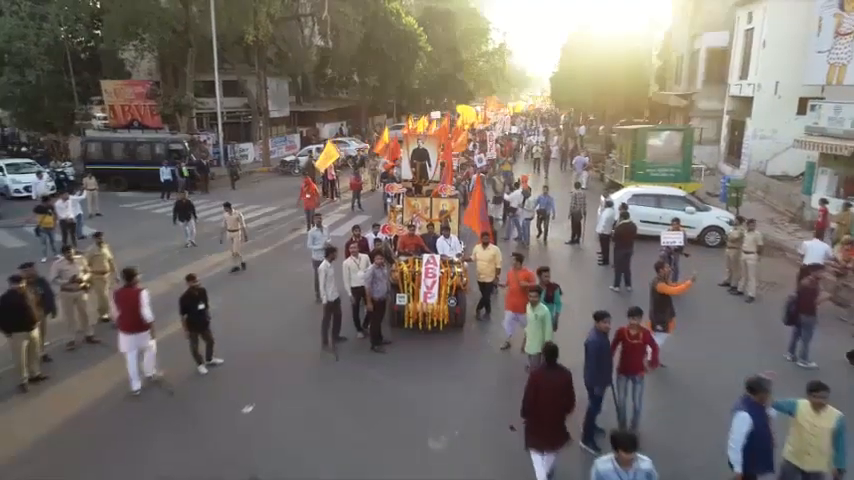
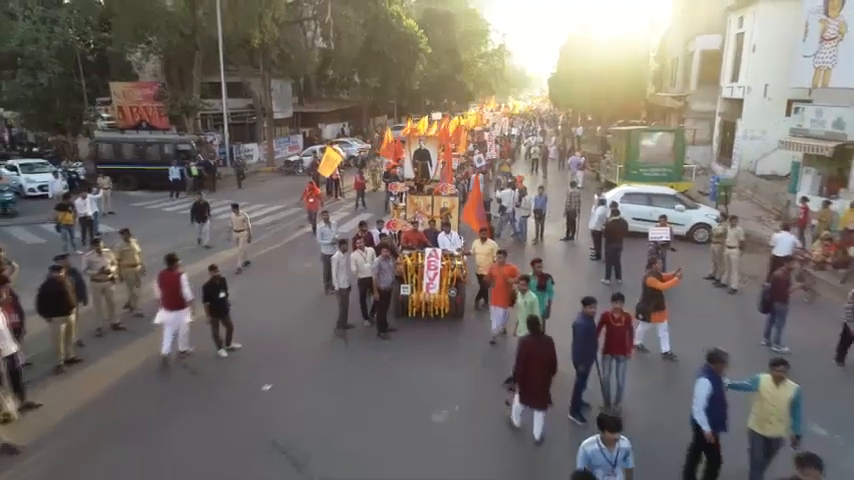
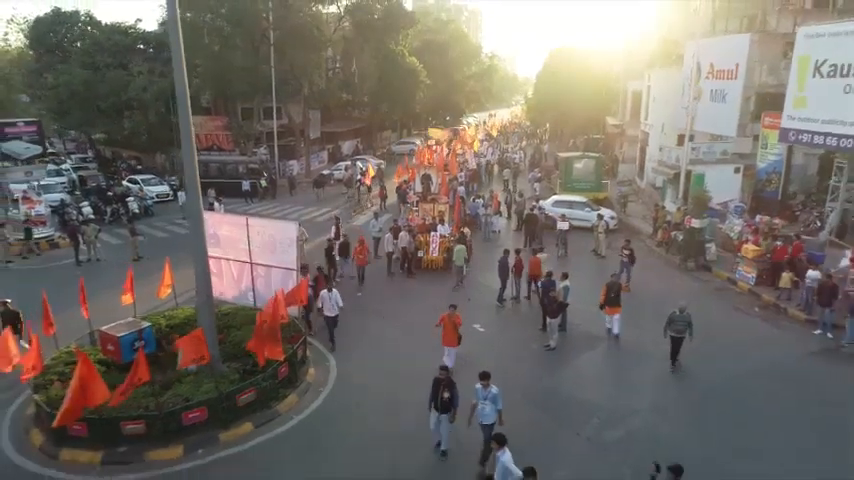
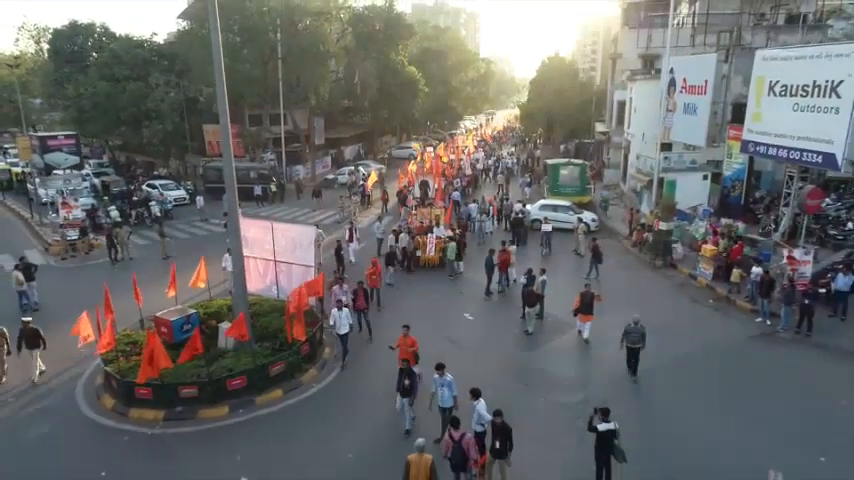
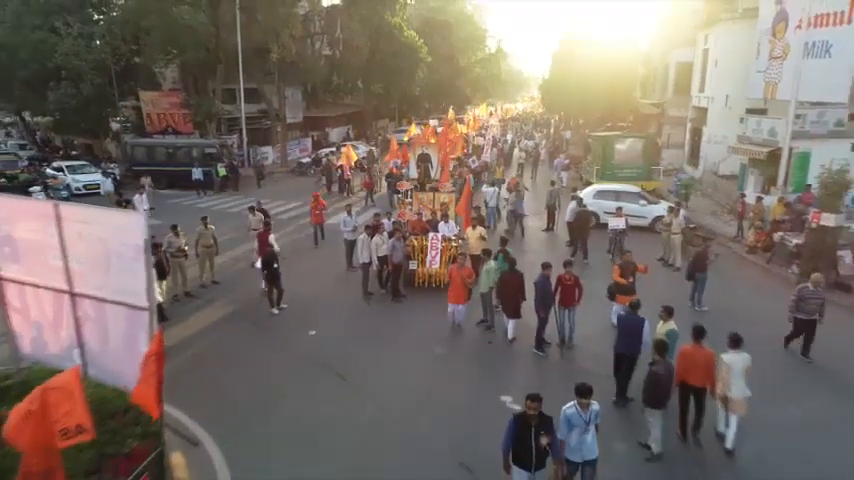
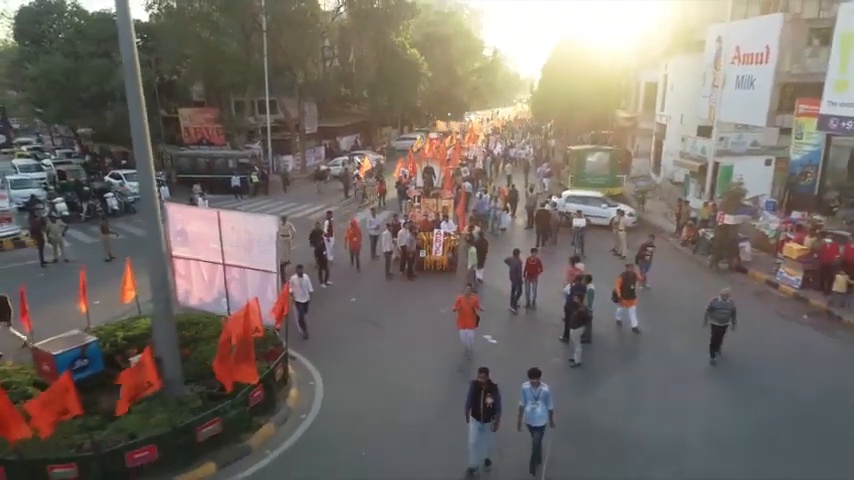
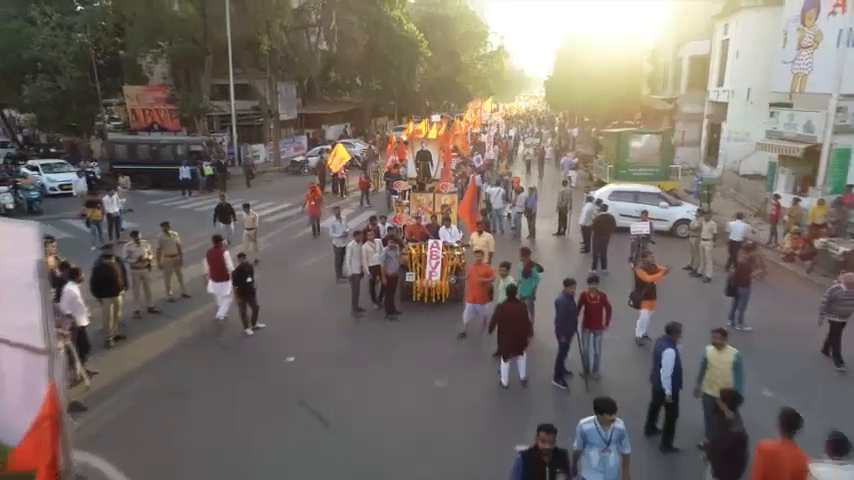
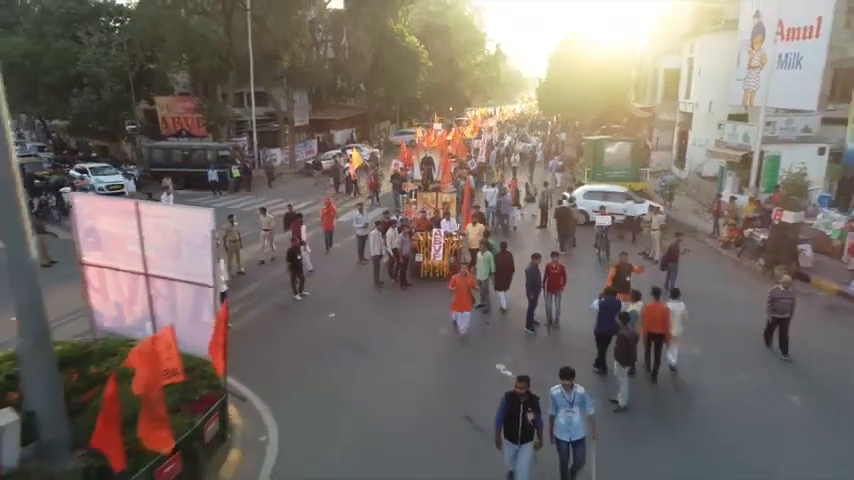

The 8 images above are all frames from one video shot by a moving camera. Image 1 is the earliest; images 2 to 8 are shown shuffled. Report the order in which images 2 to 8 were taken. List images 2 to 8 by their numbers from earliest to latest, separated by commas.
2, 7, 5, 8, 6, 3, 4
